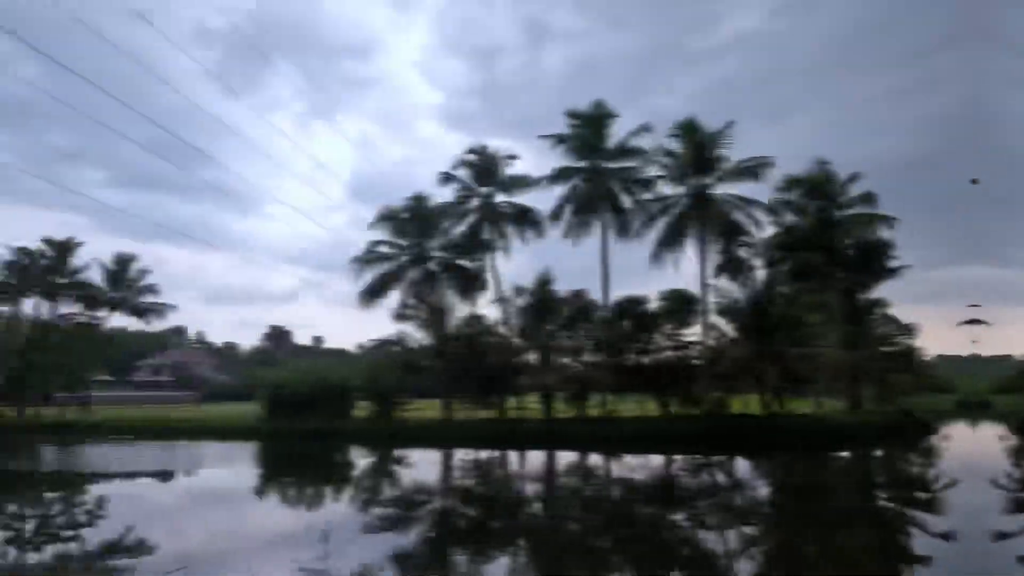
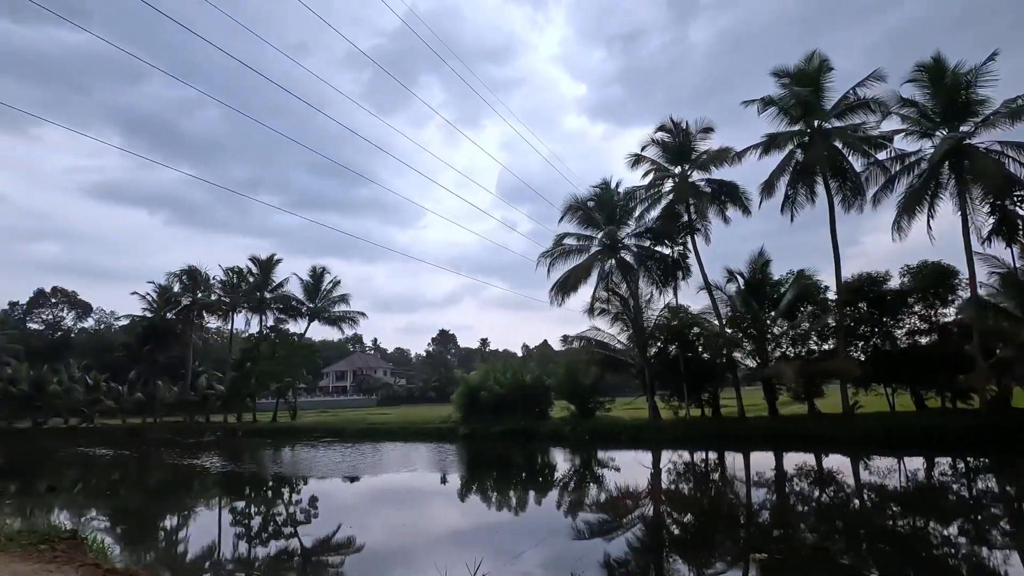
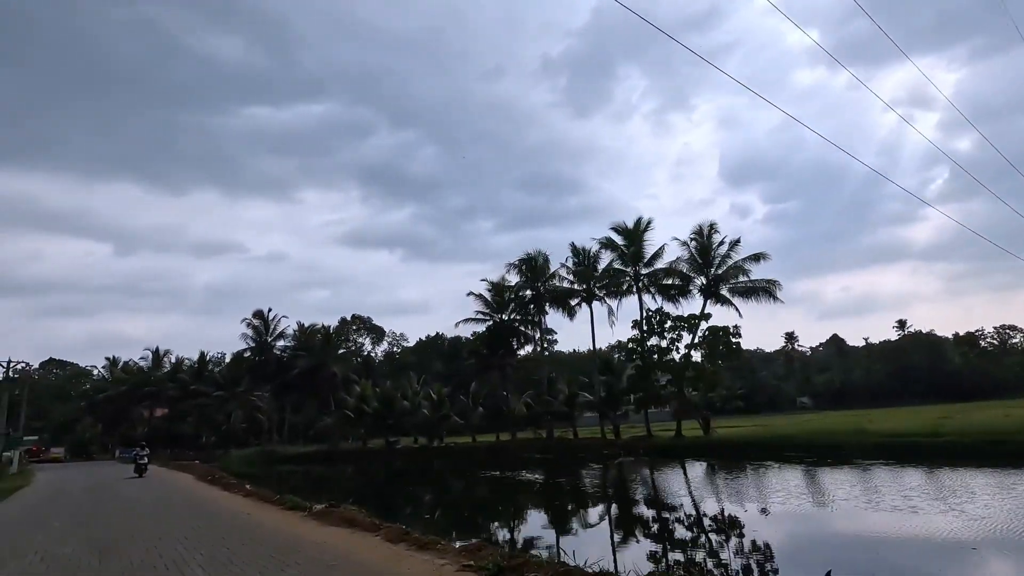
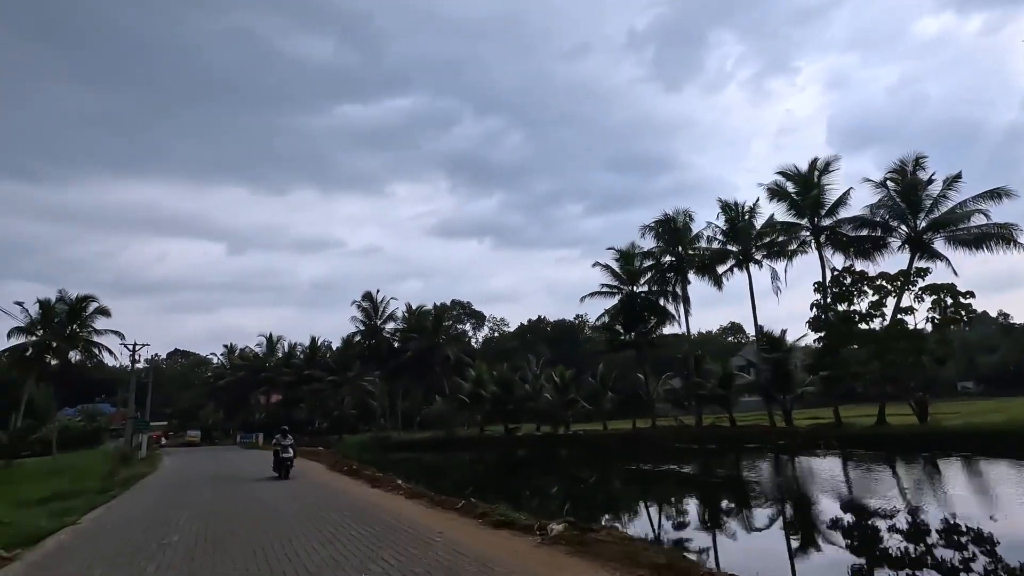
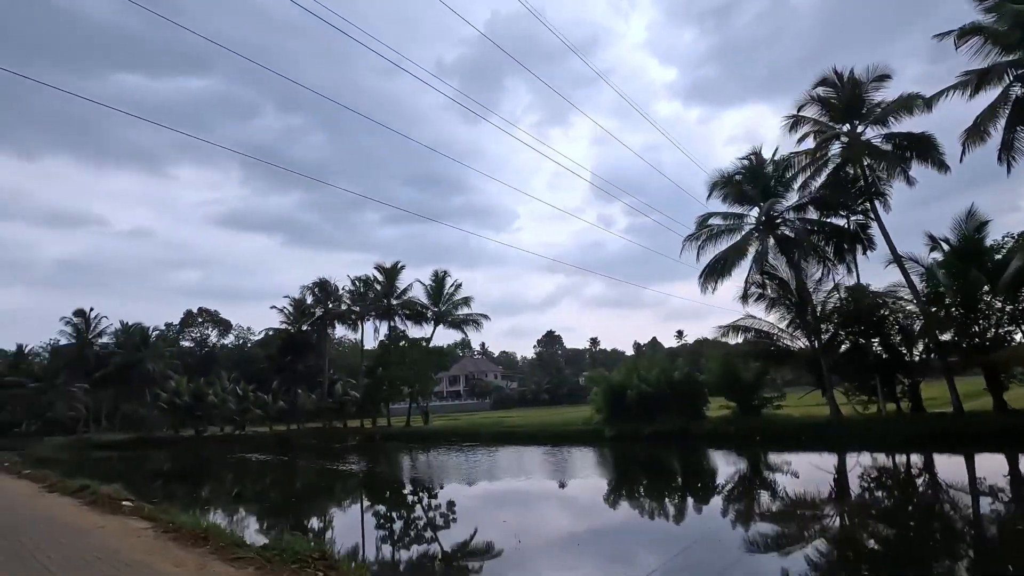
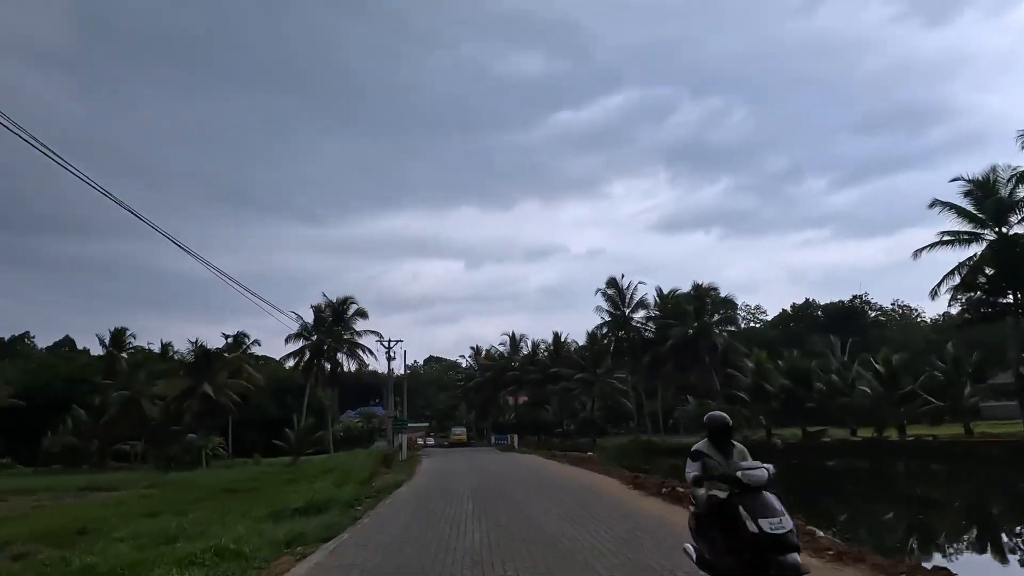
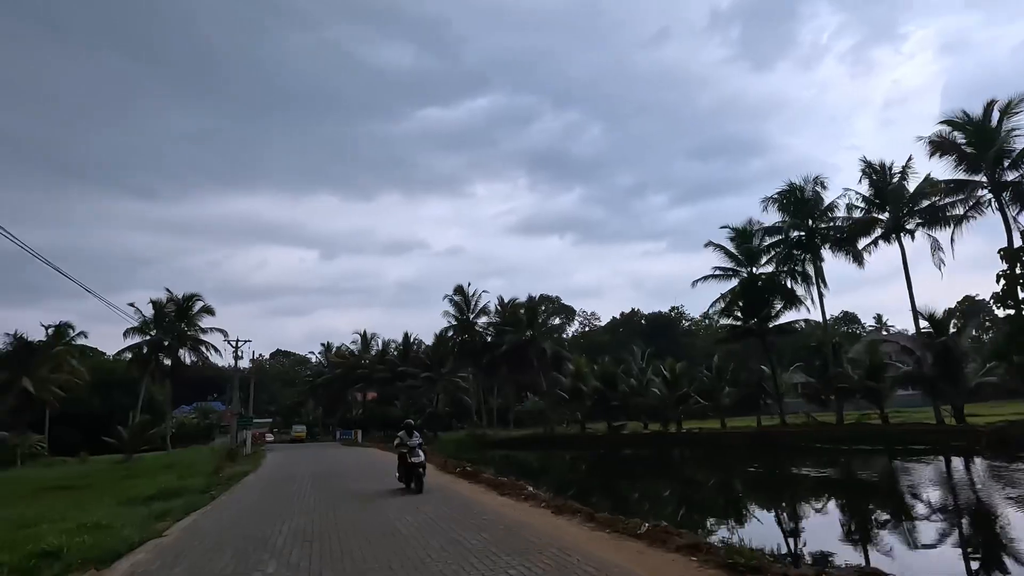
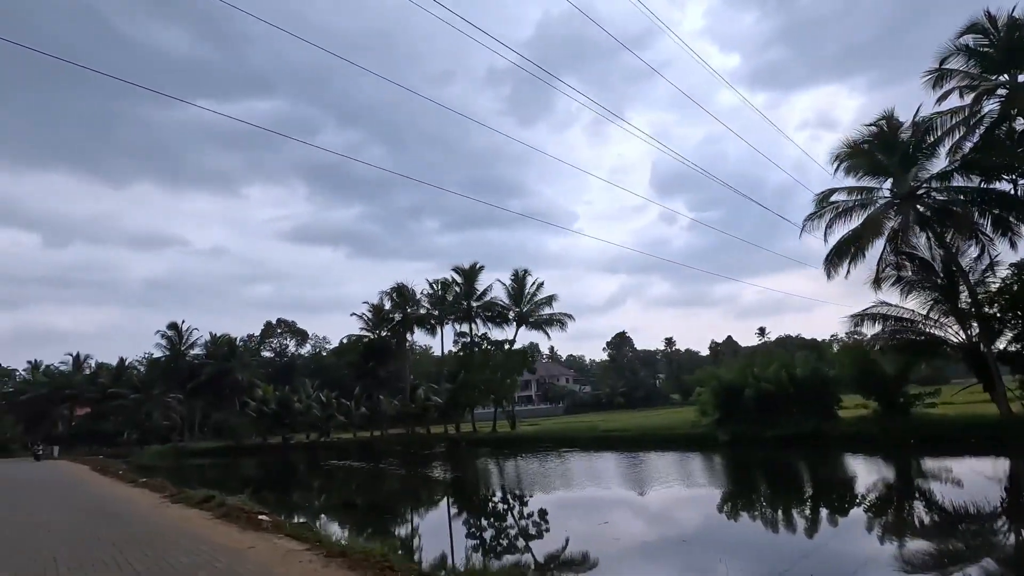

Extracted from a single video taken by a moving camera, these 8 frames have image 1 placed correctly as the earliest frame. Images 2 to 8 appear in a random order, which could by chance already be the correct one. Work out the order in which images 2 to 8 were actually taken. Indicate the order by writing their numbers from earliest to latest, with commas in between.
2, 5, 8, 3, 4, 7, 6
